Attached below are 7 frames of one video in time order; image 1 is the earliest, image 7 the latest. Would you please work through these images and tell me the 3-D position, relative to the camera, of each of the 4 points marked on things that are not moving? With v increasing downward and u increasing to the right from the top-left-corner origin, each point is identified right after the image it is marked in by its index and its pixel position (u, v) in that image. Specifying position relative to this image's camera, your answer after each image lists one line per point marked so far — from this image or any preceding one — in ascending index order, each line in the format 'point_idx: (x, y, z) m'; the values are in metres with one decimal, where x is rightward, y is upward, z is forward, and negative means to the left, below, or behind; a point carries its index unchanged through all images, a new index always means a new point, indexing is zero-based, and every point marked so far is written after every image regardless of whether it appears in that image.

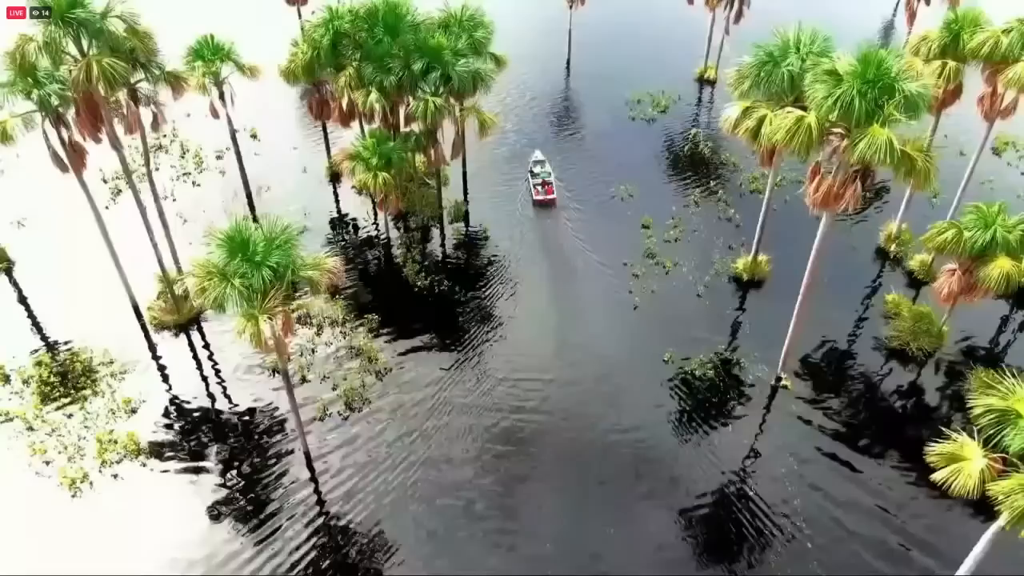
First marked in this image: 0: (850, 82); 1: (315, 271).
0: (+8.3, +5.1, +18.5) m
1: (-4.8, +0.4, +18.5) m
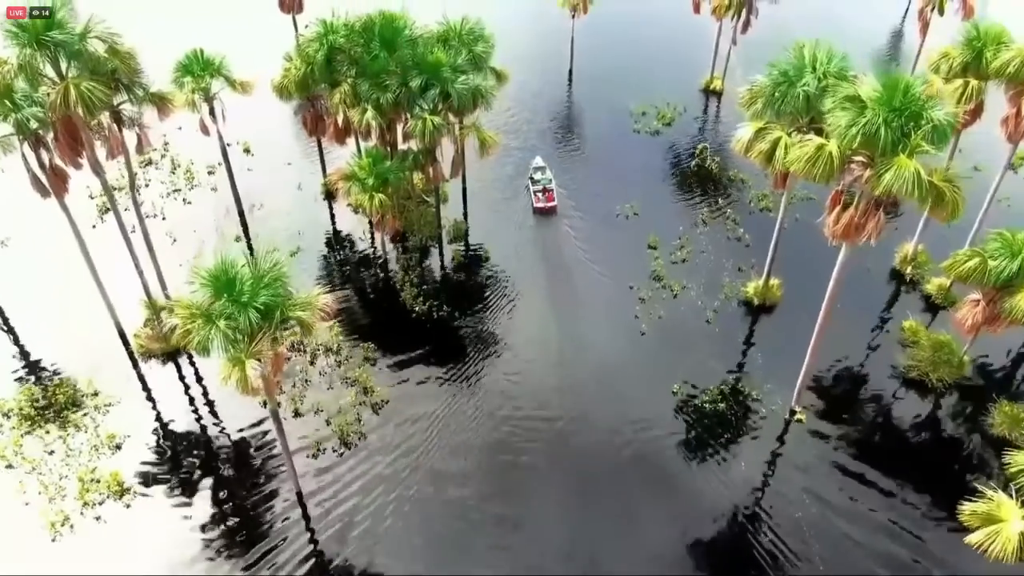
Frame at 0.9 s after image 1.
0: (+8.4, +4.1, +17.4) m
1: (-4.8, -0.5, +17.5) m
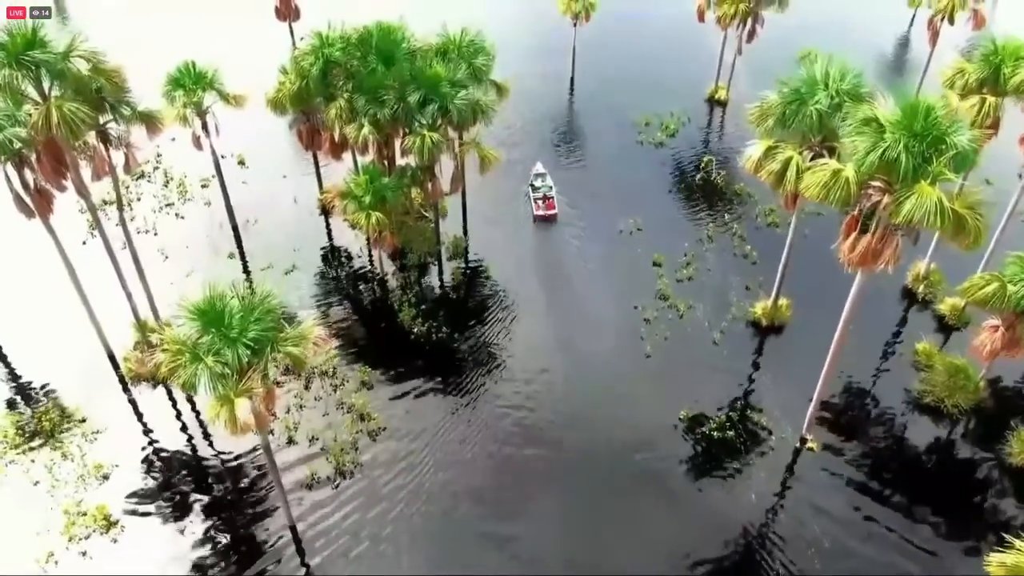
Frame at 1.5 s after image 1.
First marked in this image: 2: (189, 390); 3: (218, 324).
0: (+8.4, +3.4, +16.7) m
1: (-4.7, -1.2, +16.7) m
2: (-6.8, -2.2, +15.8) m
3: (-6.3, -0.8, +16.1) m
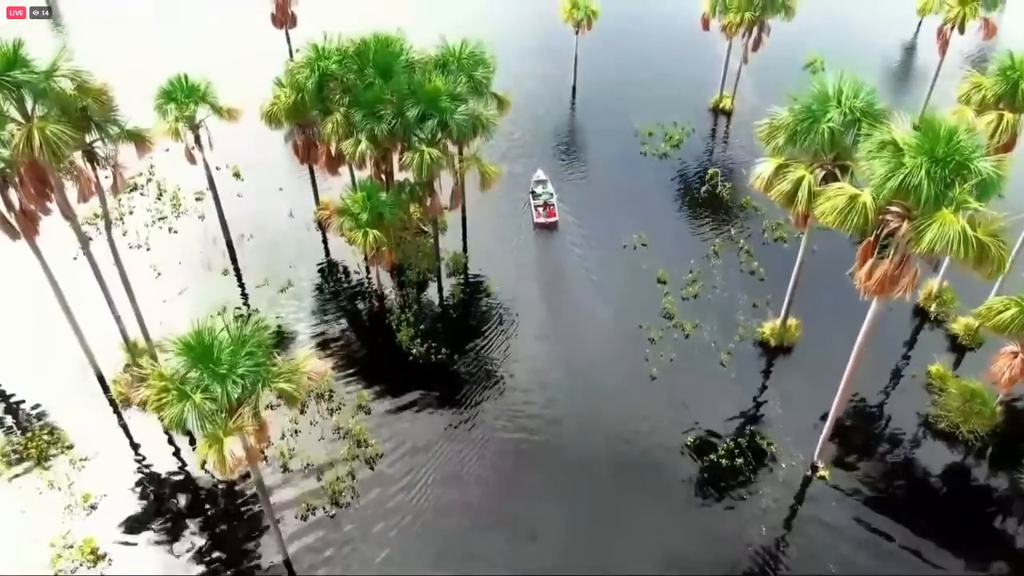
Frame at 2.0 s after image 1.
0: (+8.5, +2.8, +15.9) m
1: (-4.7, -1.9, +15.9) m
2: (-6.7, -2.8, +15.1) m
3: (-6.2, -1.5, +15.4) m
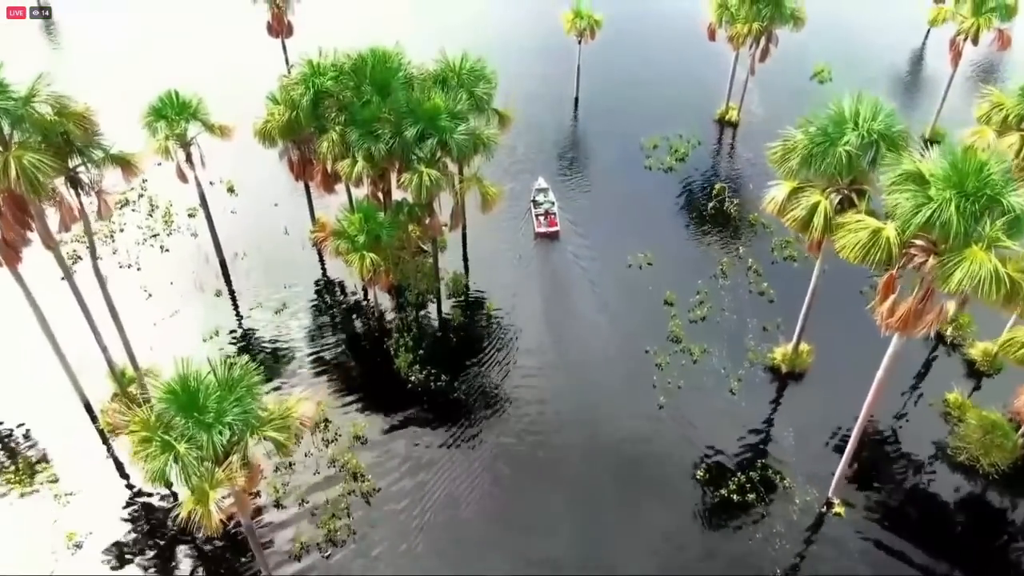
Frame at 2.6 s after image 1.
0: (+8.6, +2.0, +15.1) m
1: (-4.6, -2.7, +15.0) m
2: (-6.6, -3.6, +14.2) m
3: (-6.1, -2.3, +14.5) m
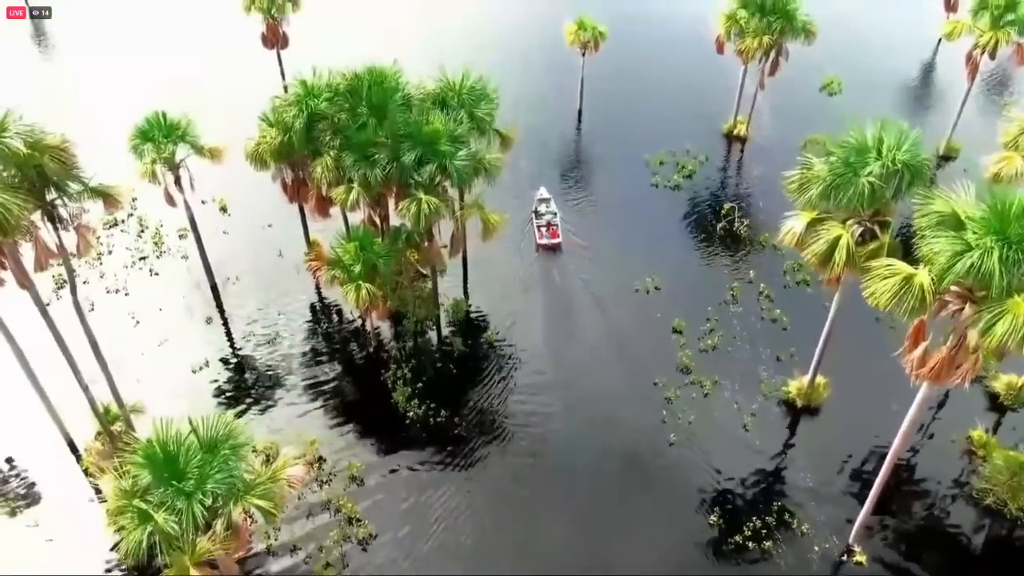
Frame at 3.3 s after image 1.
0: (+8.6, +1.0, +14.0) m
1: (-4.5, -3.7, +14.0) m
2: (-6.5, -4.6, +13.1) m
3: (-6.0, -3.2, +13.4) m
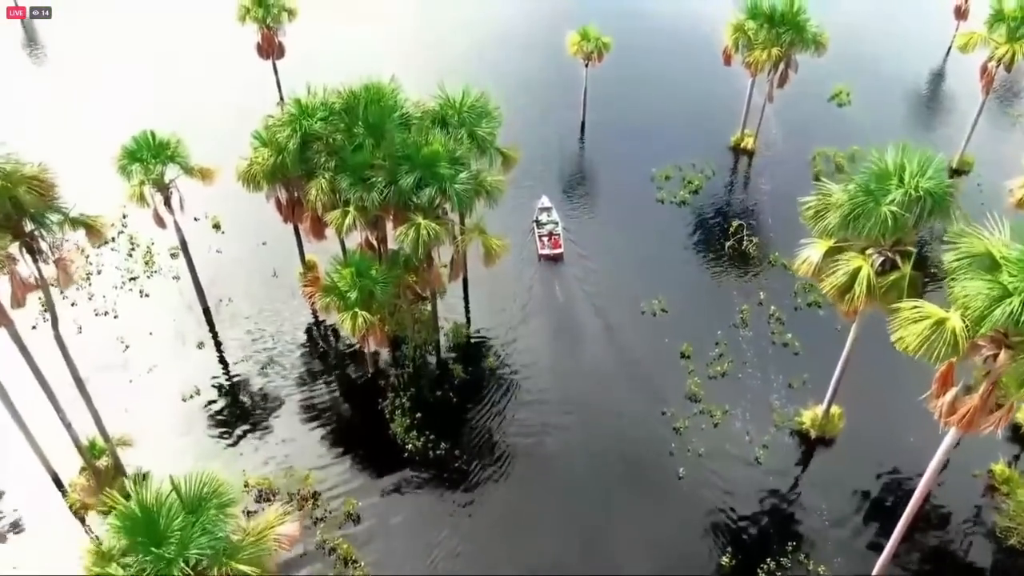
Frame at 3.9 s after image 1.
0: (+8.7, +0.2, +13.0) m
1: (-4.4, -4.5, +13.0) m
2: (-6.5, -5.4, +12.2) m
3: (-6.0, -4.0, +12.5) m
